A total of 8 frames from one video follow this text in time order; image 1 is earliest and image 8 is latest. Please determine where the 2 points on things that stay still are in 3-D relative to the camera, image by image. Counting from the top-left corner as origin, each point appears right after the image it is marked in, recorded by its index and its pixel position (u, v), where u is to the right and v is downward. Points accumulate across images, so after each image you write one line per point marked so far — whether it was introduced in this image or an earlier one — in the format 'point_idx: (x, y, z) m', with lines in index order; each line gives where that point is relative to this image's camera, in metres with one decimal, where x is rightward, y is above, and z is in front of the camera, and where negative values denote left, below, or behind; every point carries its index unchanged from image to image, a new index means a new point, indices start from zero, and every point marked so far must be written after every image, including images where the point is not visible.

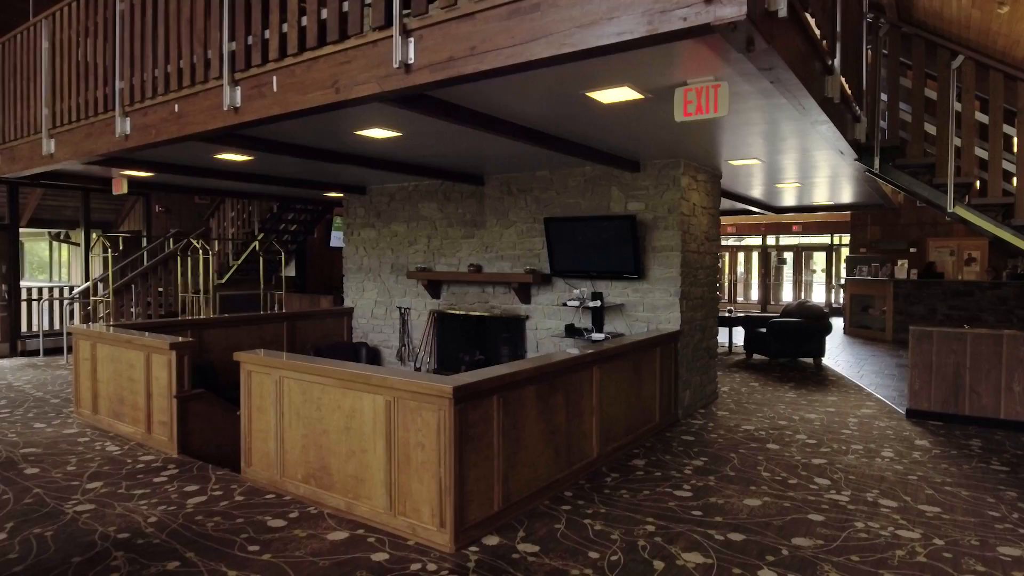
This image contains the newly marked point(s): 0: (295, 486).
0: (-1.6, -1.5, +4.0) m
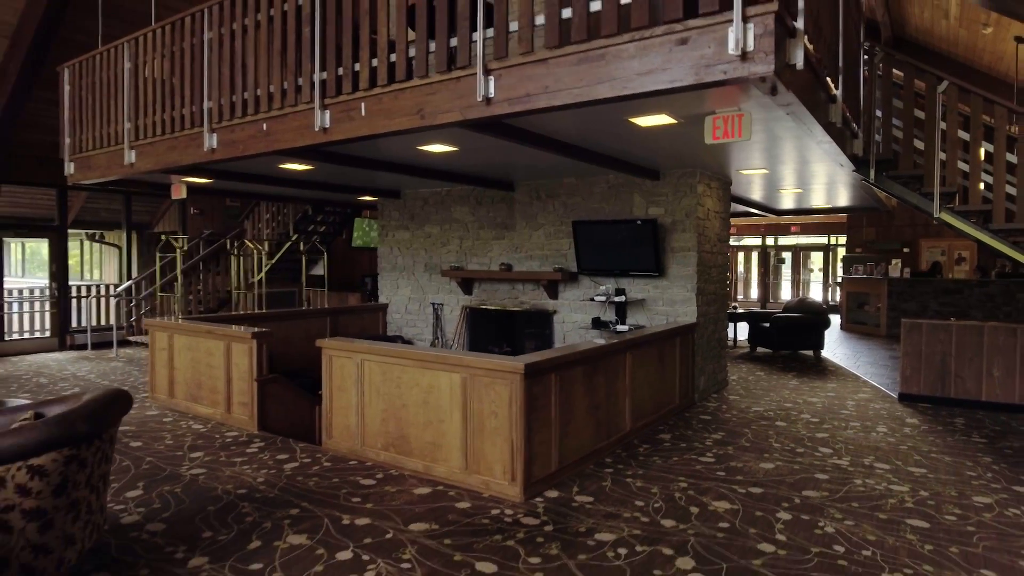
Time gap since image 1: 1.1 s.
0: (-1.2, -1.4, +4.6) m
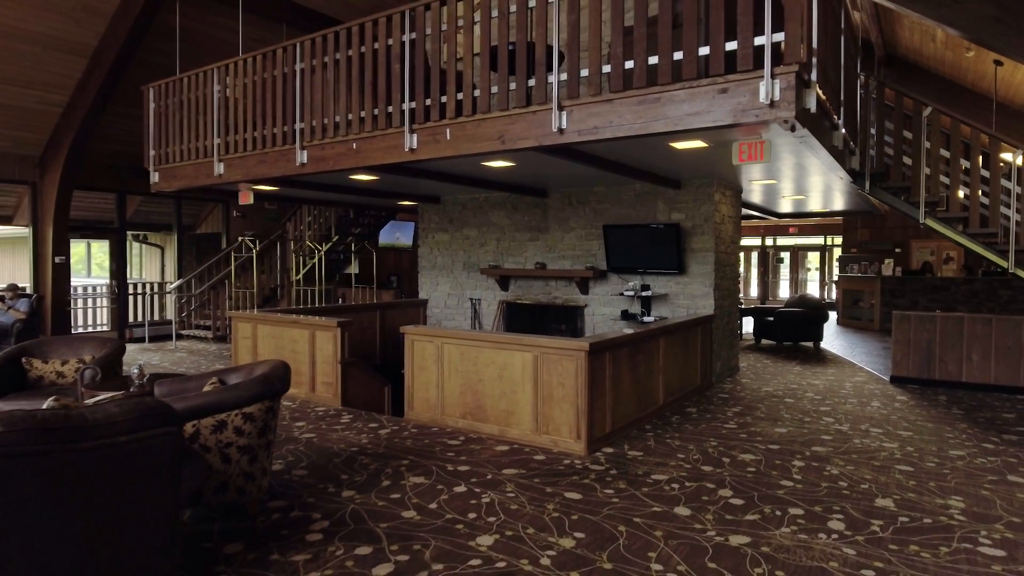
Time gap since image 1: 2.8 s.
0: (-0.6, -1.4, +5.5) m
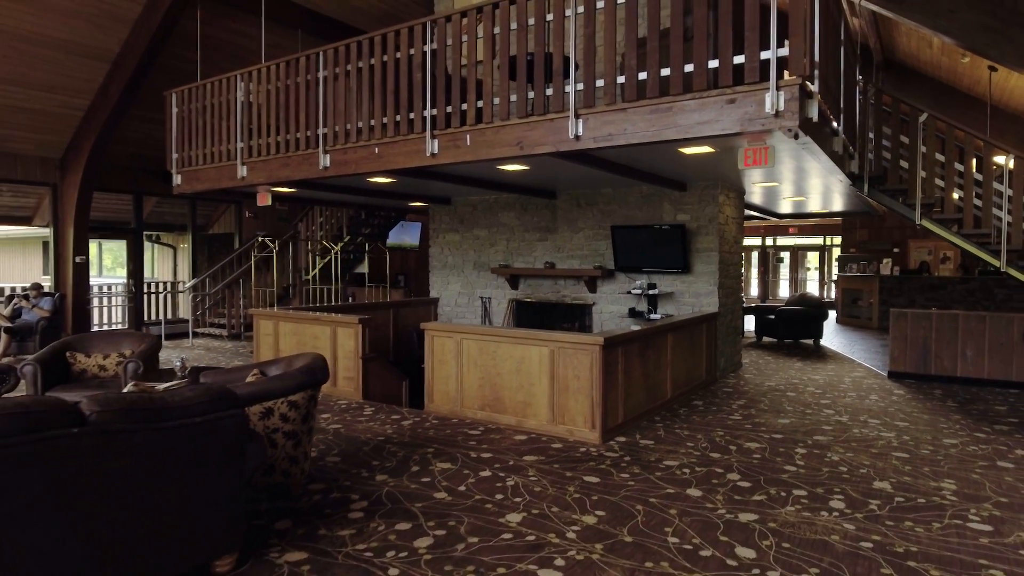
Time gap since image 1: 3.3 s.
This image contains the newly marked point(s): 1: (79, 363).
0: (-0.4, -1.3, +5.8) m
1: (-4.2, -0.7, +5.1) m
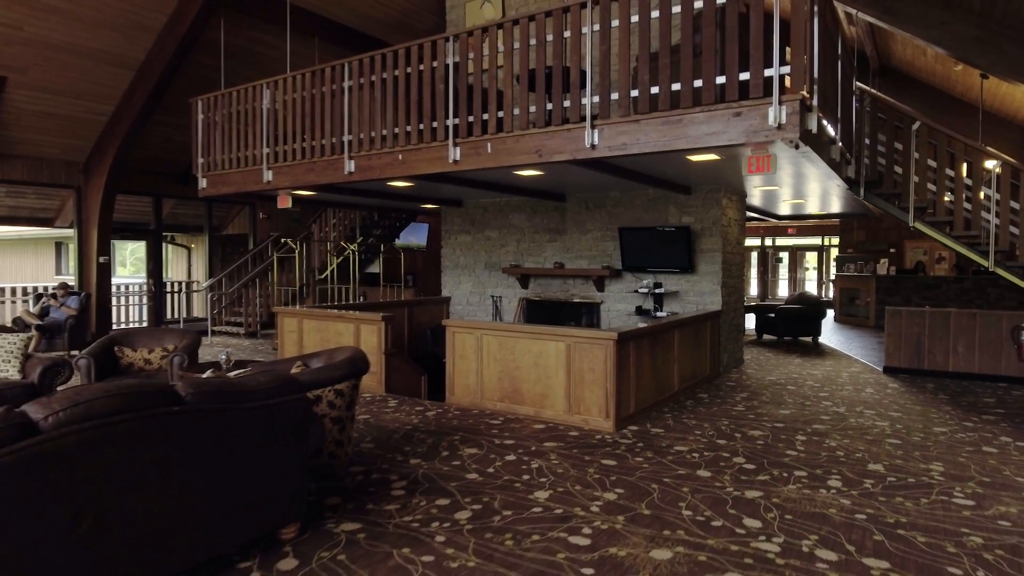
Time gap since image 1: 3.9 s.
0: (-0.2, -1.3, +6.1) m
1: (-4.0, -0.7, +5.5) m
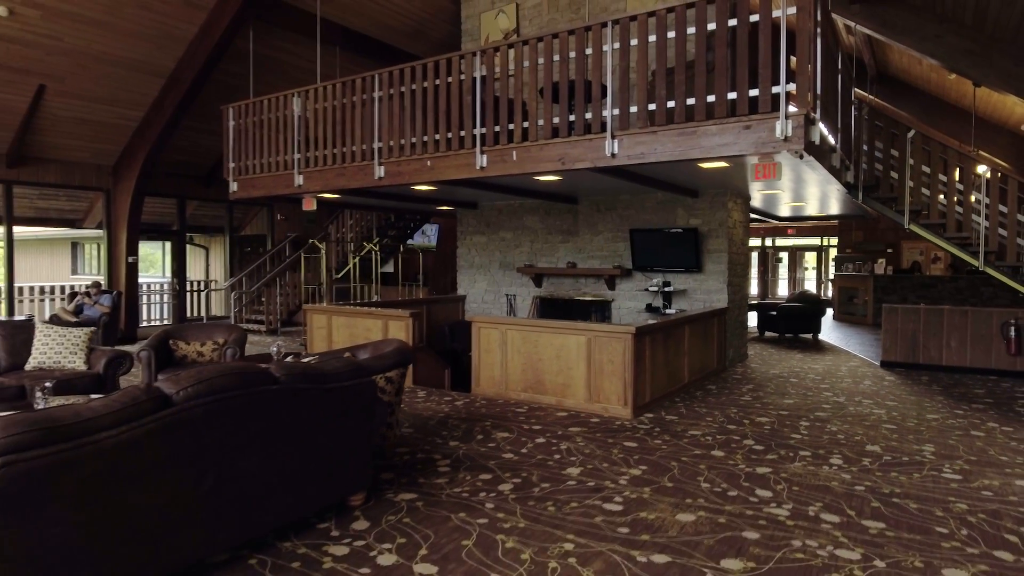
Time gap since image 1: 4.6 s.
0: (+0.1, -1.3, +6.6) m
1: (-3.7, -0.7, +5.9) m
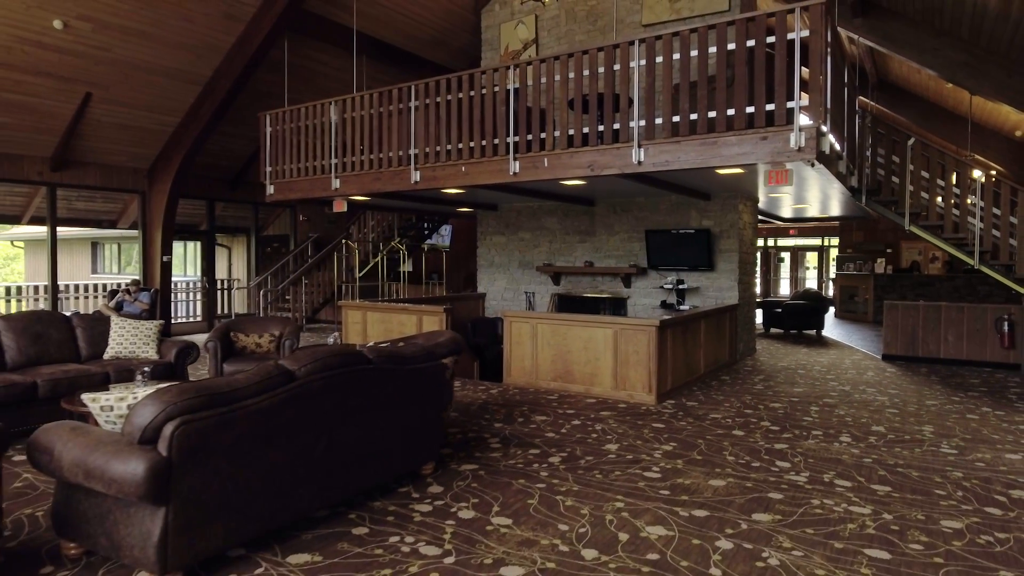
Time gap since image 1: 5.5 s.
0: (+0.5, -1.3, +7.1) m
1: (-3.3, -0.6, +6.4) m
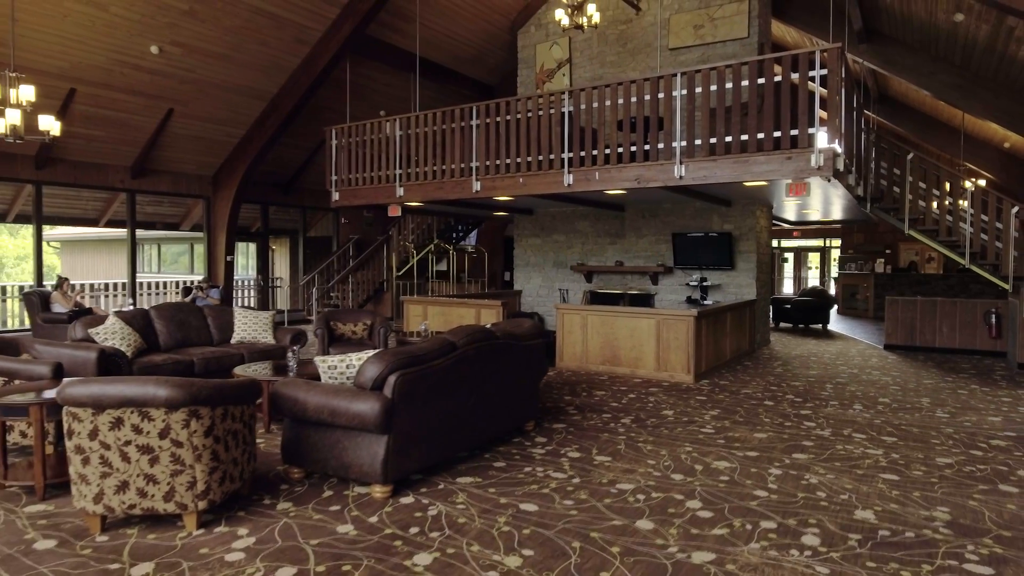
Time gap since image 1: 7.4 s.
0: (+1.3, -1.2, +8.2) m
1: (-2.4, -0.6, +7.5) m
